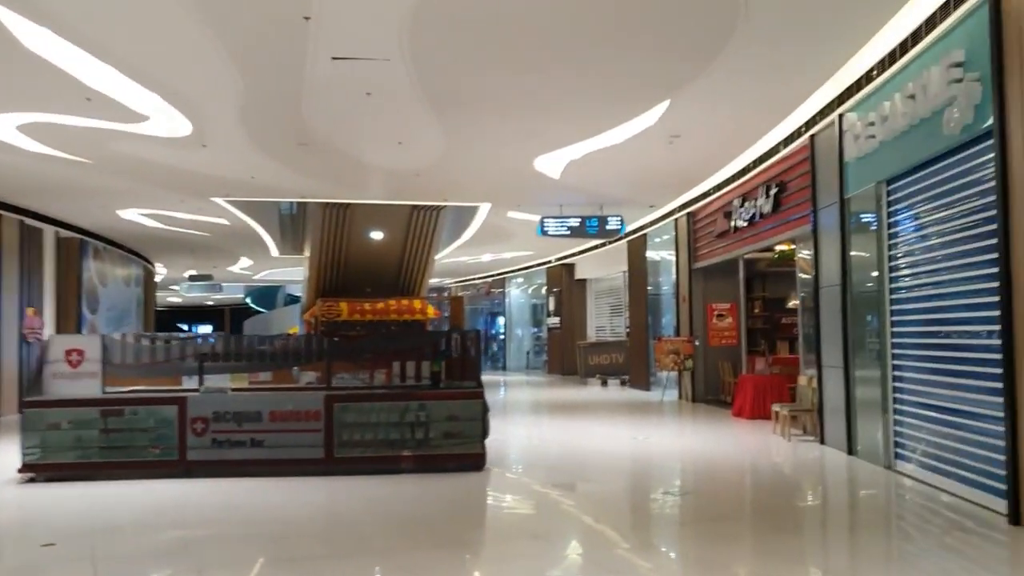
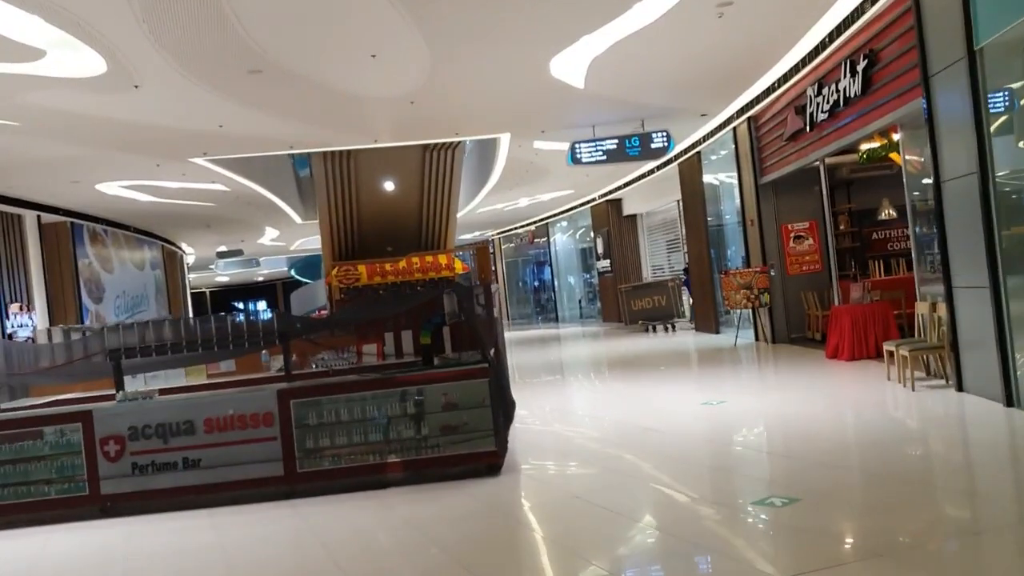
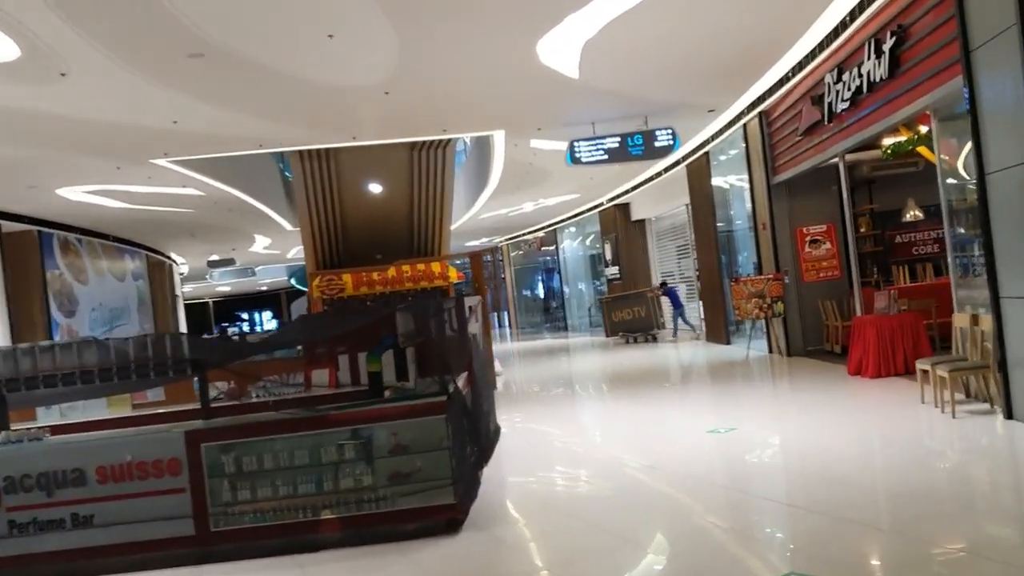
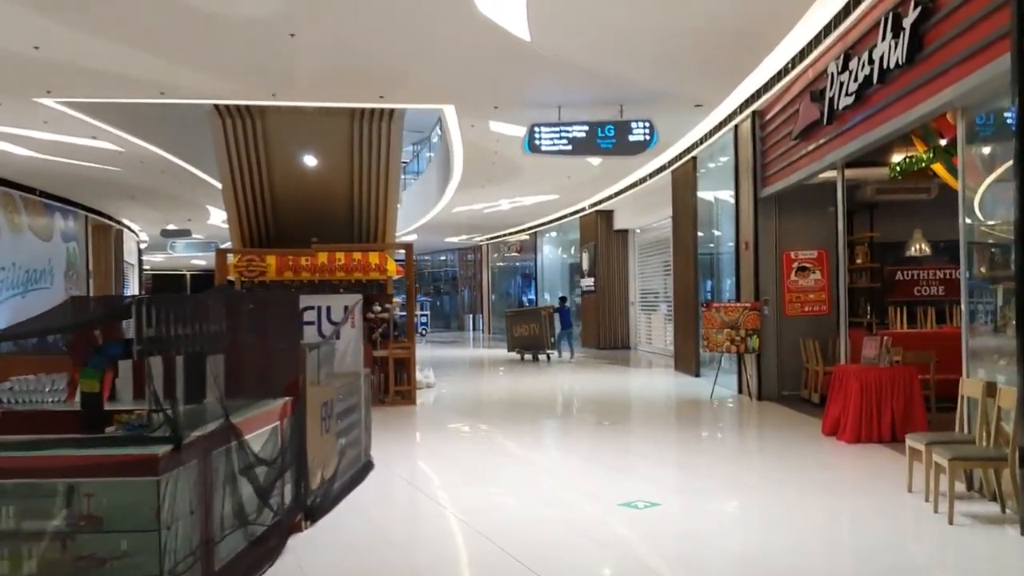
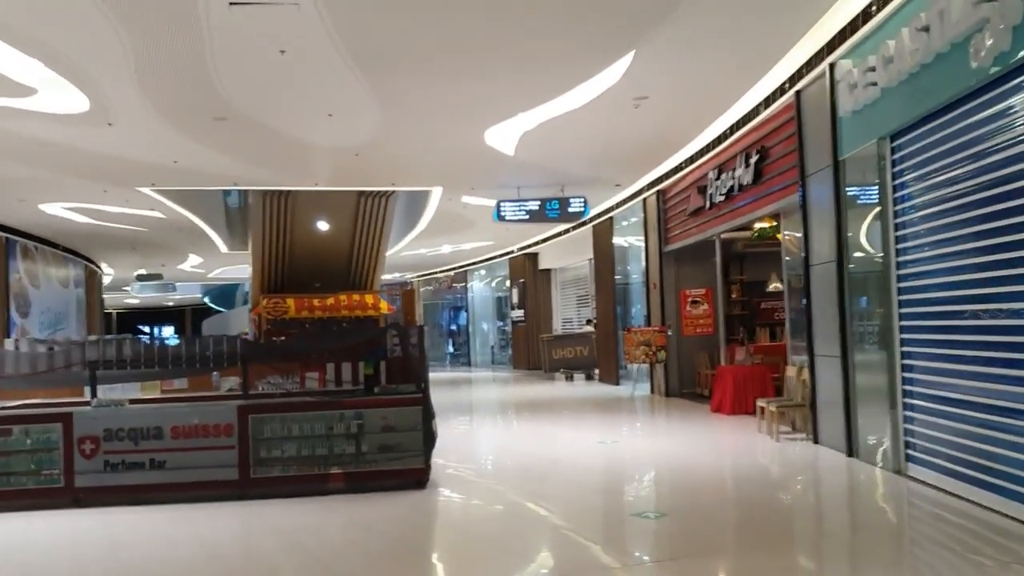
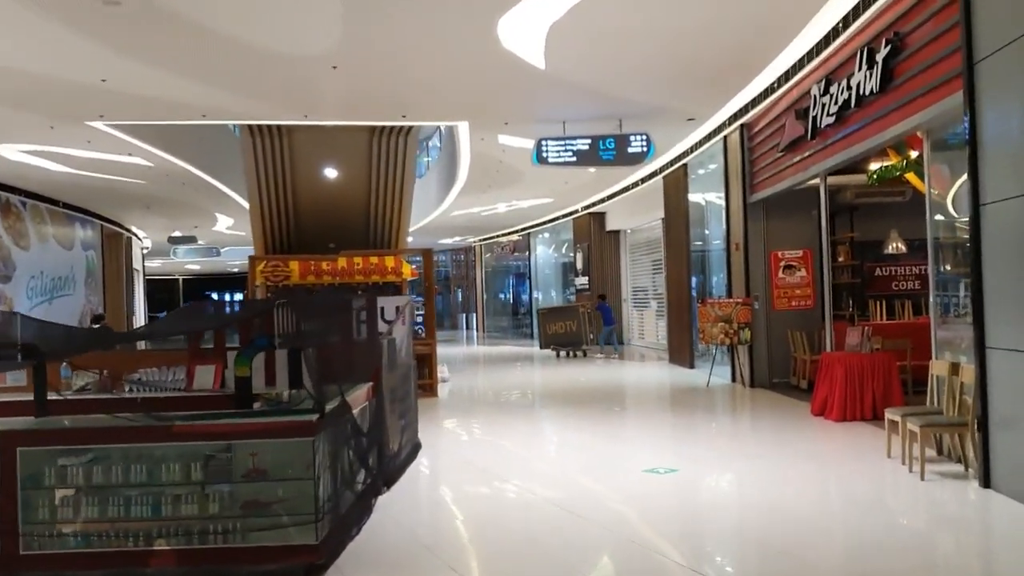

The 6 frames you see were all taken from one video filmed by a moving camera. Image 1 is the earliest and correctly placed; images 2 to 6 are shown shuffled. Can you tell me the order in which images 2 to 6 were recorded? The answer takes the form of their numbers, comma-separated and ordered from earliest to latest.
5, 2, 3, 6, 4
